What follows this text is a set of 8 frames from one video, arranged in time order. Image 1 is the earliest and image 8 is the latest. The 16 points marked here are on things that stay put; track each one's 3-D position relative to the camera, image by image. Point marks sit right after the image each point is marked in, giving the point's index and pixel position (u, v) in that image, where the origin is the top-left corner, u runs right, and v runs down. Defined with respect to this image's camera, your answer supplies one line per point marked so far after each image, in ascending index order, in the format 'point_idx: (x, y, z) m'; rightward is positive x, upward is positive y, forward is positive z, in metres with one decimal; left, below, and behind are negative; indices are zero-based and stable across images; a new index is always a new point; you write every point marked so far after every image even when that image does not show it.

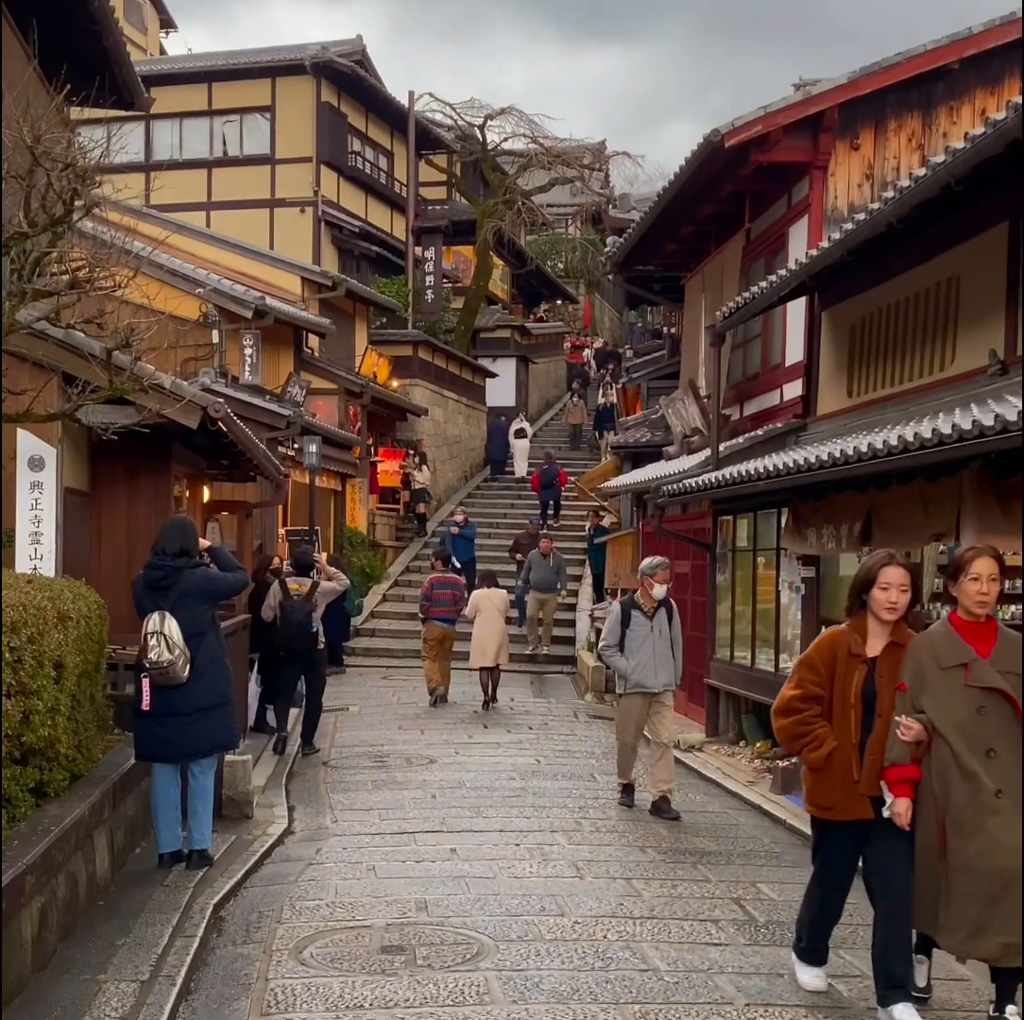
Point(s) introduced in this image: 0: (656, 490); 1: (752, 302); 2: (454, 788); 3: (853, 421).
0: (+1.4, +0.2, +13.1) m
1: (+2.2, +1.9, +12.1) m
2: (-0.4, -2.0, +10.0) m
3: (+2.8, +0.7, +11.3) m
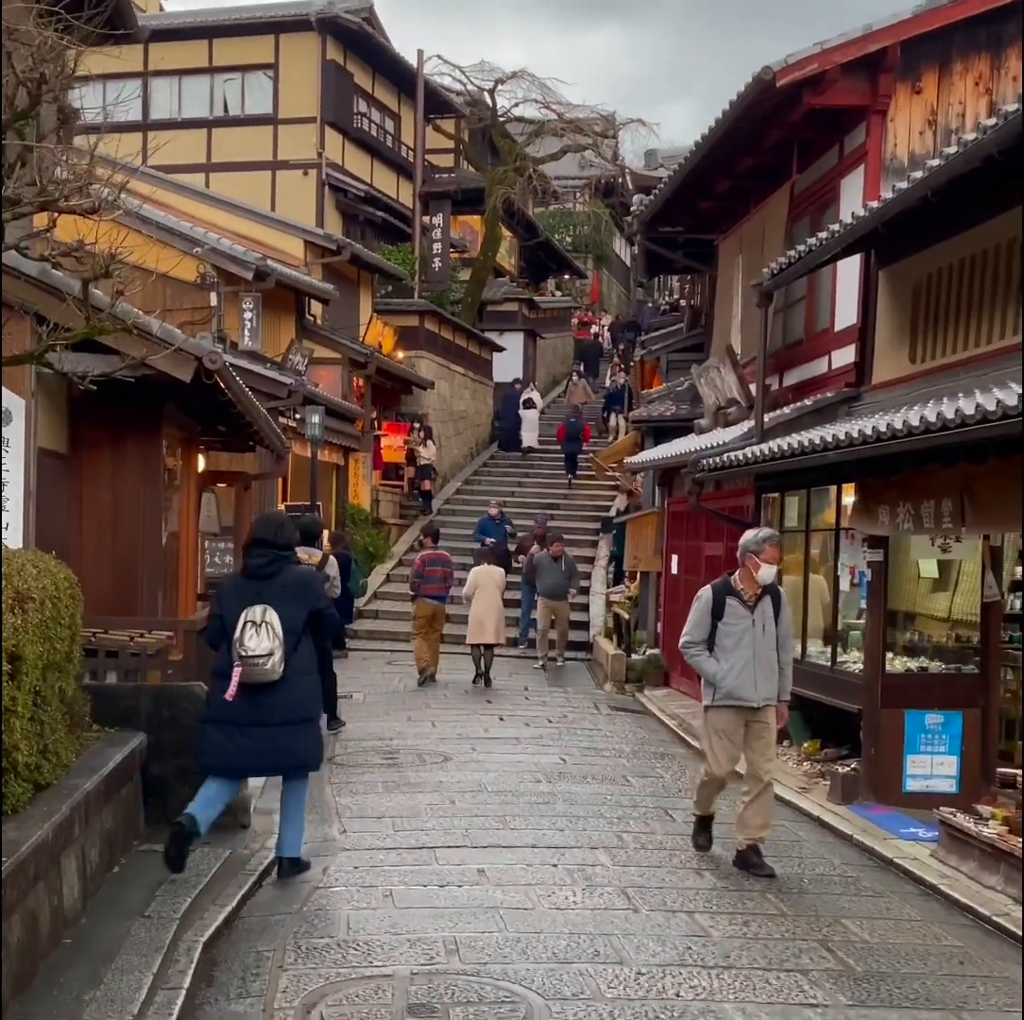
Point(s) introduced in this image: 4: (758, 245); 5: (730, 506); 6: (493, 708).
0: (+1.6, +0.4, +12.0) m
1: (+2.4, +2.1, +11.0) m
2: (-0.2, -1.9, +8.9) m
3: (+3.1, +0.9, +10.2) m
4: (+2.5, +2.7, +13.8) m
5: (+2.1, +0.1, +12.6) m
6: (-0.2, -2.0, +13.8) m
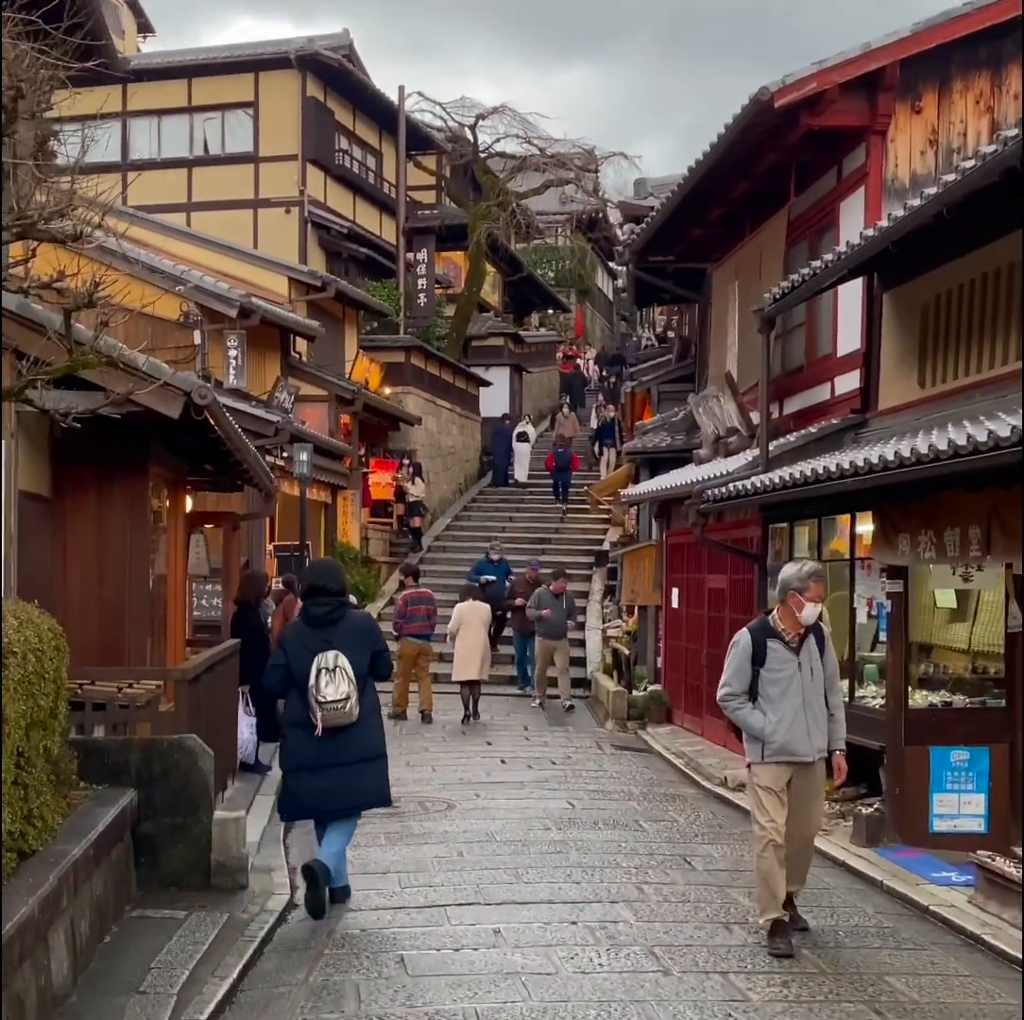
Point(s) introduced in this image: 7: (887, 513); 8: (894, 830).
0: (+1.6, +0.1, +11.7) m
1: (+2.3, +1.8, +10.7) m
2: (-0.2, -2.1, +8.5) m
3: (+3.0, +0.7, +9.9) m
4: (+2.4, +2.4, +13.5) m
5: (+2.0, -0.2, +12.2) m
6: (-0.2, -2.4, +13.4) m
7: (+2.3, 0.0, +8.4) m
8: (+2.4, -2.0, +8.3) m
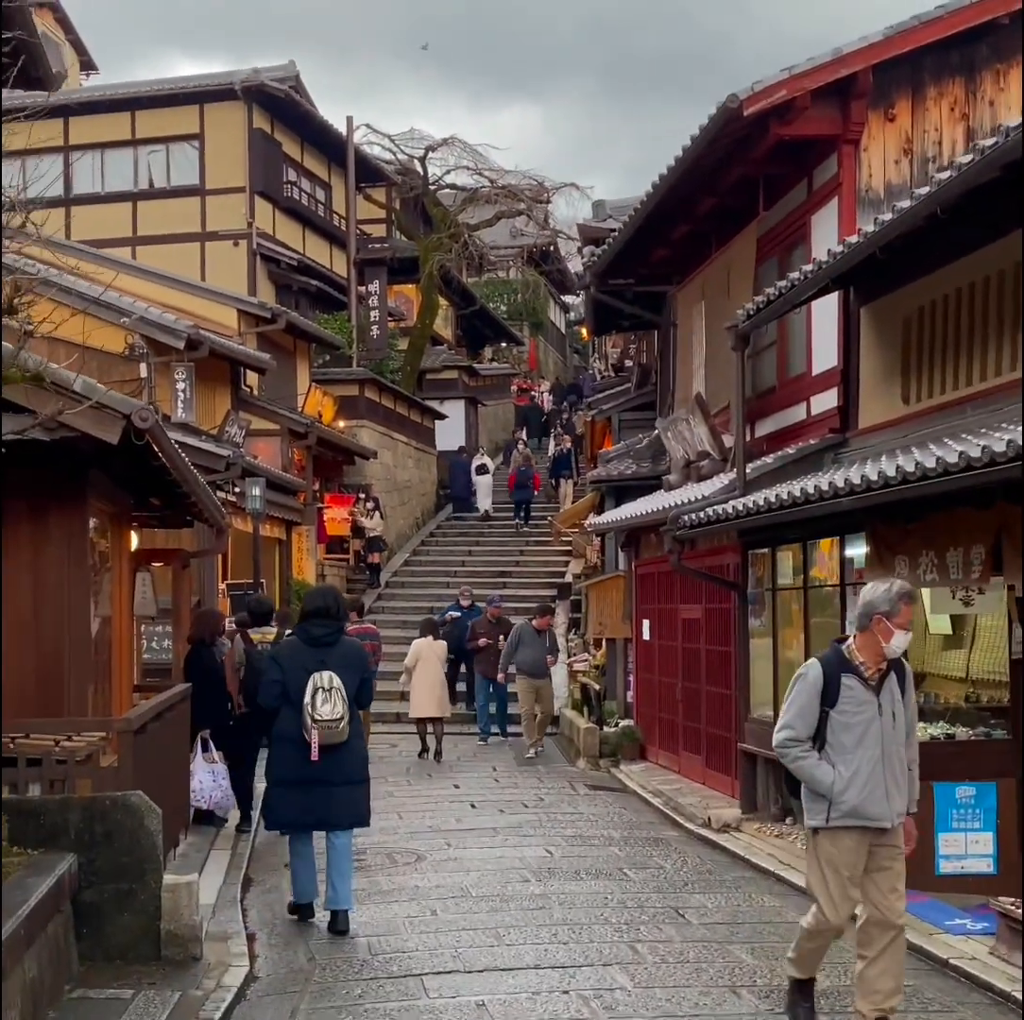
0: (+1.3, -0.1, +11.2) m
1: (+2.1, +1.6, +10.3) m
2: (-0.3, -2.3, +7.9) m
3: (+2.8, +0.5, +9.5) m
4: (+2.0, +2.1, +13.1) m
5: (+1.7, -0.5, +11.7) m
6: (-0.5, -2.7, +12.7) m
7: (+2.2, -0.1, +7.9) m
8: (+2.2, -2.1, +7.8) m
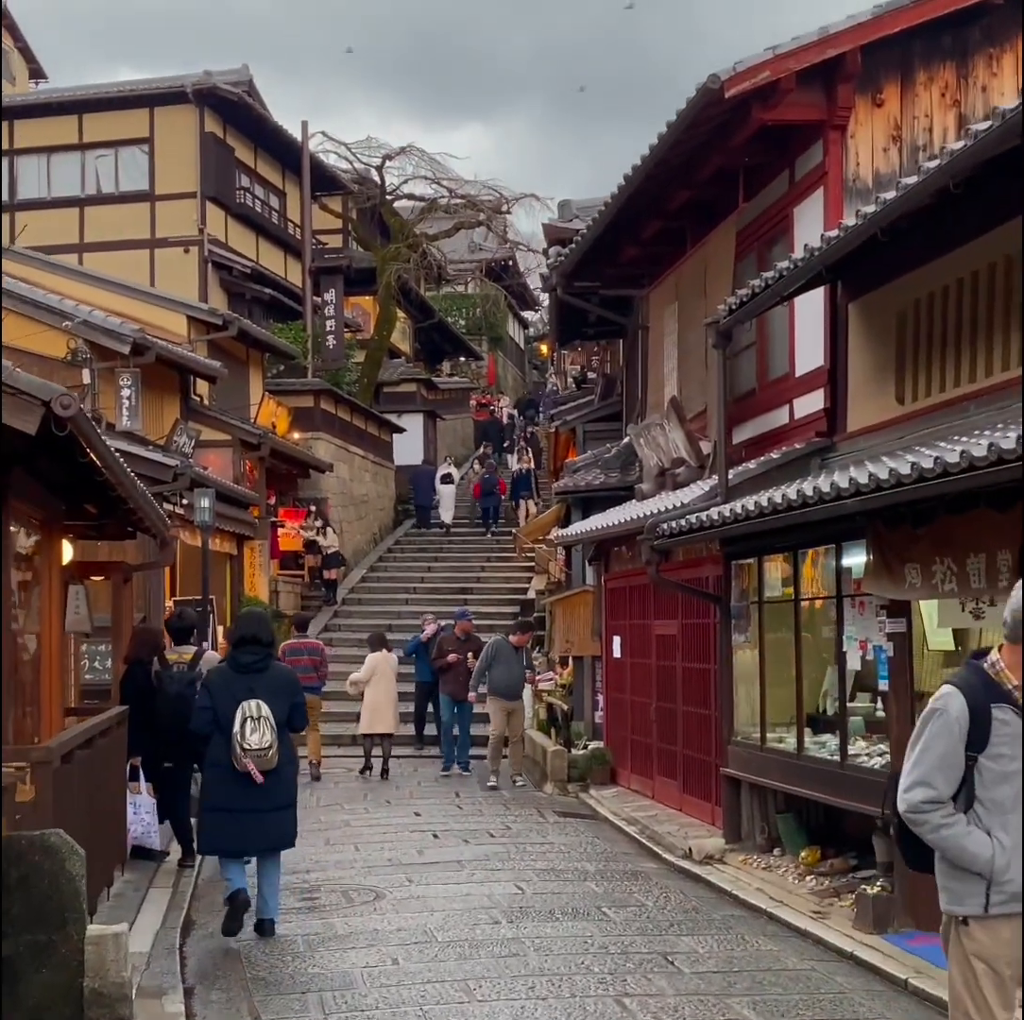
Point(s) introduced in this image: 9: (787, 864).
0: (+1.1, -0.2, +10.5) m
1: (+1.8, +1.6, +9.7) m
2: (-0.5, -2.3, +7.1) m
3: (+2.6, +0.5, +8.8) m
4: (+1.7, +2.0, +12.5) m
5: (+1.5, -0.5, +11.0) m
6: (-0.8, -2.8, +12.0) m
7: (+2.0, -0.2, +7.2) m
8: (+2.1, -2.1, +7.1) m
9: (+1.8, -2.4, +9.0) m
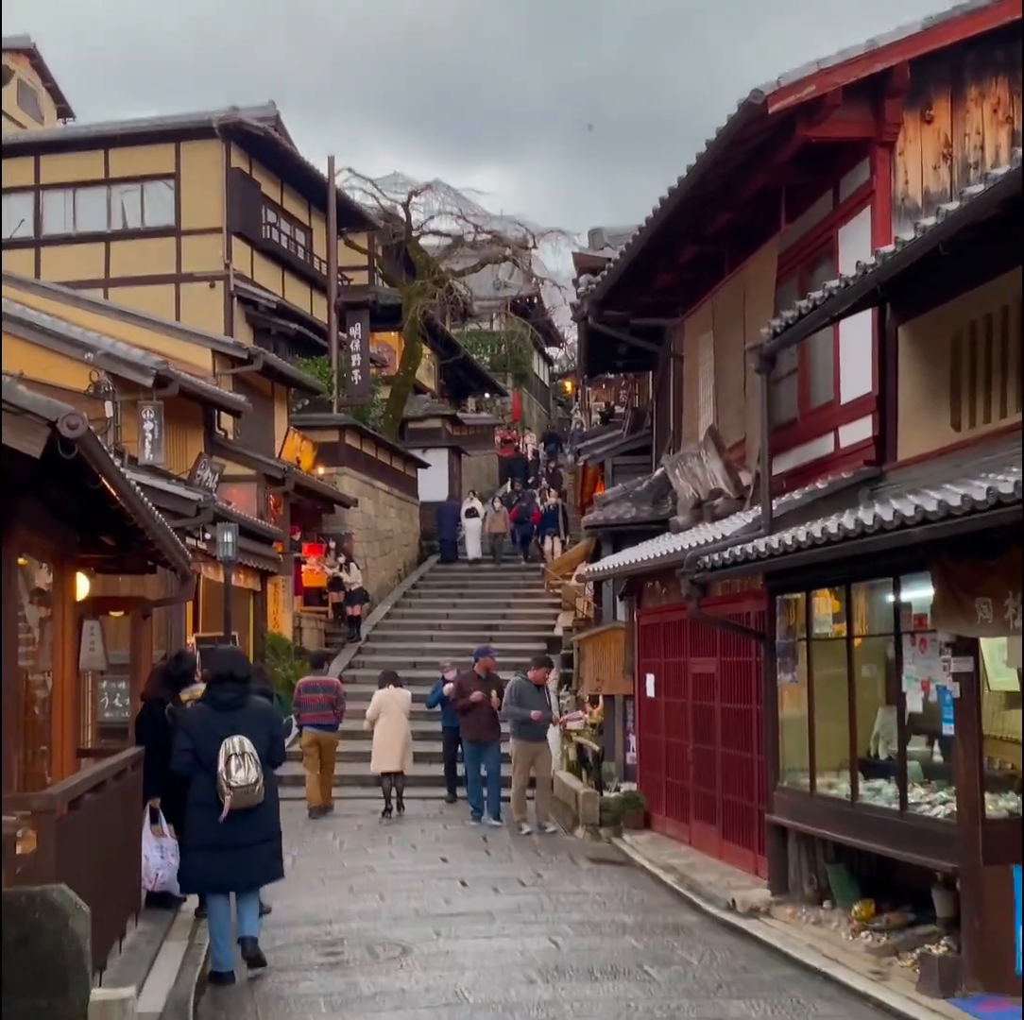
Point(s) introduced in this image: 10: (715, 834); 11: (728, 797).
0: (+1.3, -0.4, +10.0) m
1: (+2.1, +1.4, +9.2) m
2: (-0.3, -2.4, +6.6) m
3: (+2.8, +0.3, +8.4) m
4: (+2.0, +1.7, +12.0) m
5: (+1.7, -0.8, +10.6) m
6: (-0.5, -3.0, +11.5) m
7: (+2.2, -0.3, +6.8) m
8: (+2.3, -2.3, +6.6) m
9: (+2.1, -2.6, +8.5) m
10: (+1.7, -2.7, +11.1) m
11: (+1.7, -2.3, +10.8) m
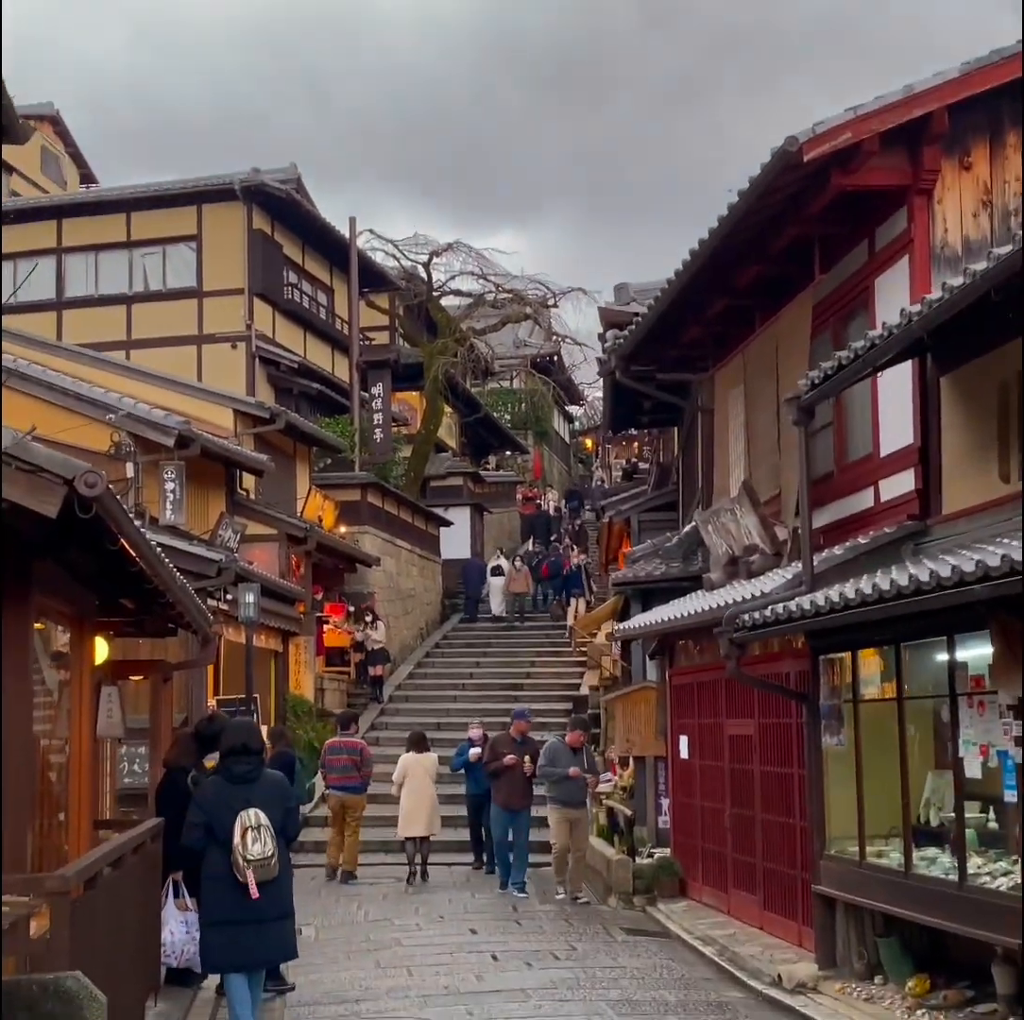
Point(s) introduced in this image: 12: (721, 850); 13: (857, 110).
0: (+1.5, -0.8, +9.7) m
1: (+2.3, +1.0, +9.0) m
2: (-0.1, -2.7, +6.2) m
3: (+3.0, 0.0, +8.1) m
4: (+2.2, +1.2, +11.8) m
5: (+1.9, -1.2, +10.2) m
6: (-0.3, -3.5, +11.0) m
7: (+2.4, -0.6, +6.4) m
8: (+2.4, -2.5, +6.2) m
9: (+2.3, -2.9, +8.1) m
10: (+1.9, -3.1, +10.7) m
11: (+2.0, -2.7, +10.4) m
12: (+1.8, -2.9, +11.7) m
13: (+2.3, +2.7, +9.1) m
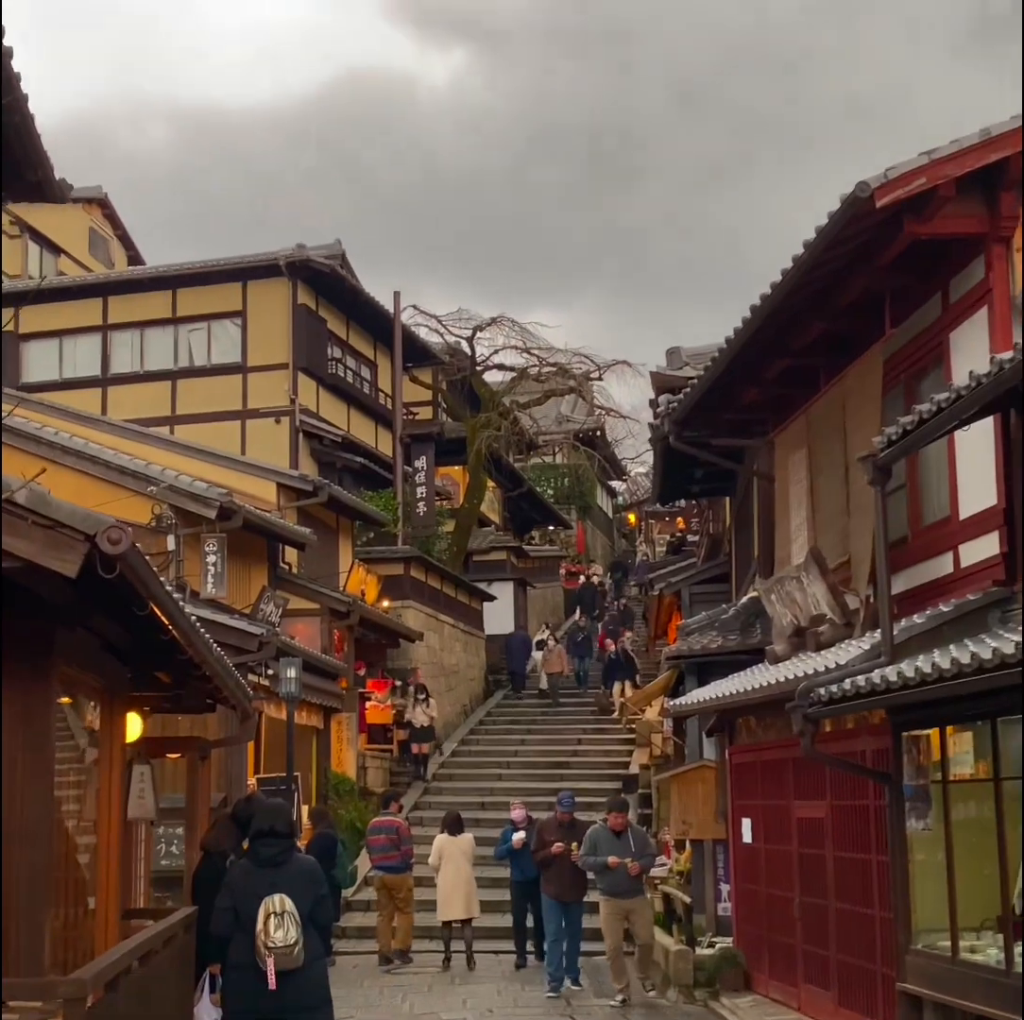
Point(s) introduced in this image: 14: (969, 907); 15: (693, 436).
0: (+1.9, -1.3, +9.1) m
1: (+2.6, +0.6, +8.5) m
2: (+0.2, -3.0, +5.6) m
3: (+3.3, -0.4, +7.5) m
4: (+2.7, +0.7, +11.3) m
5: (+2.3, -1.7, +9.6) m
6: (+0.2, -4.0, +10.3) m
7: (+2.6, -0.8, +5.8) m
8: (+2.7, -2.8, +5.5) m
9: (+2.6, -3.2, +7.3) m
10: (+2.3, -3.6, +9.9) m
11: (+2.4, -3.2, +9.6) m
12: (+2.2, -3.5, +10.9) m
13: (+2.7, +2.3, +8.6) m
14: (+2.6, -2.3, +7.5) m
15: (+1.9, +0.8, +14.0) m
